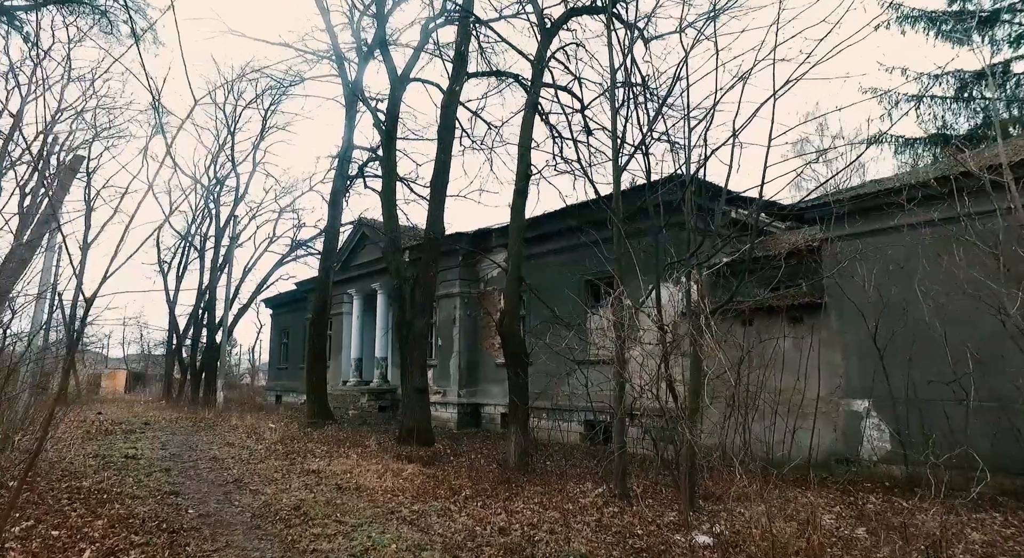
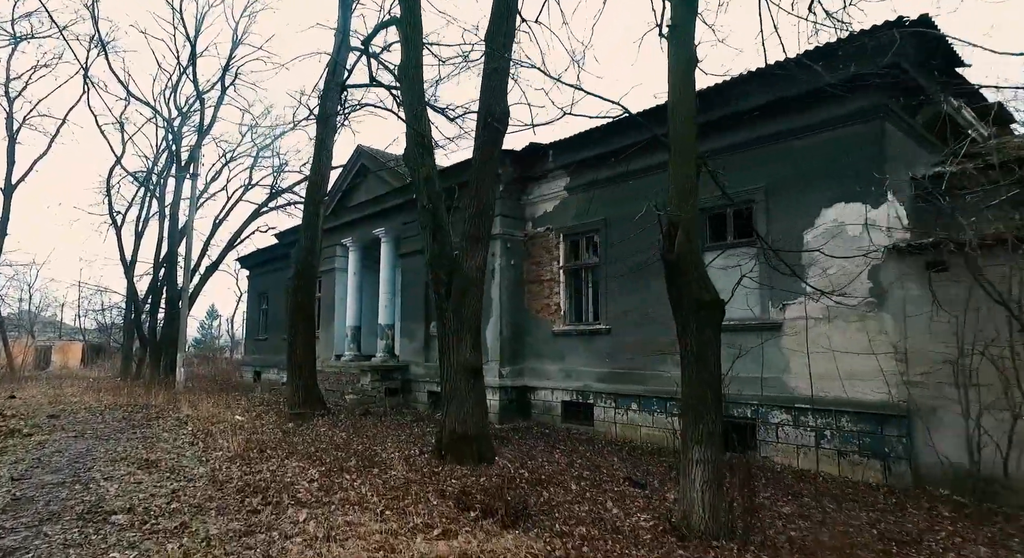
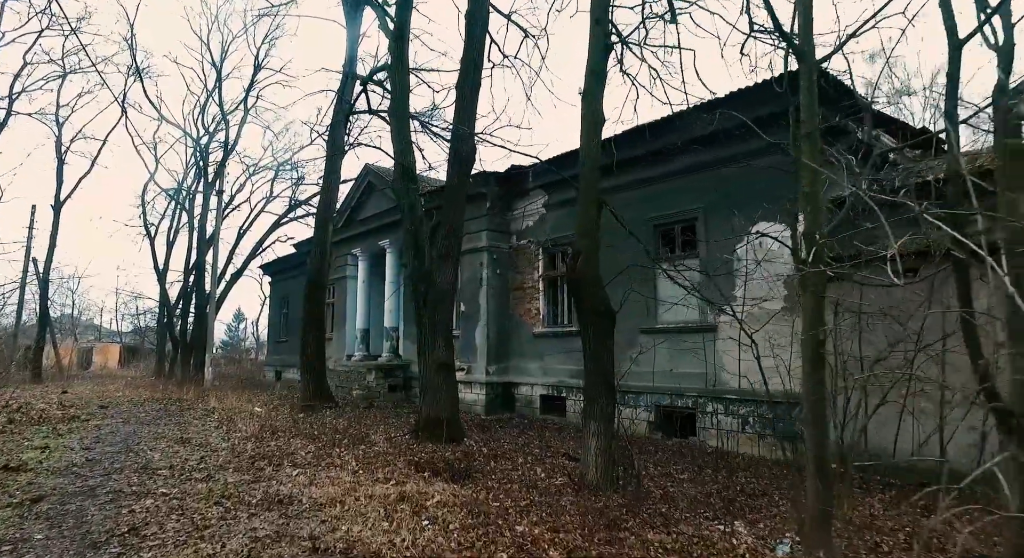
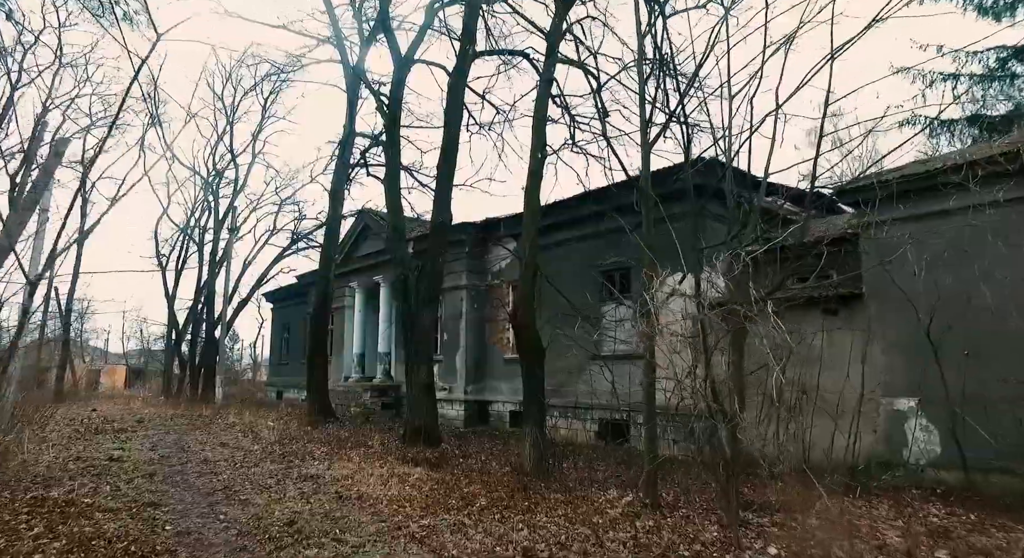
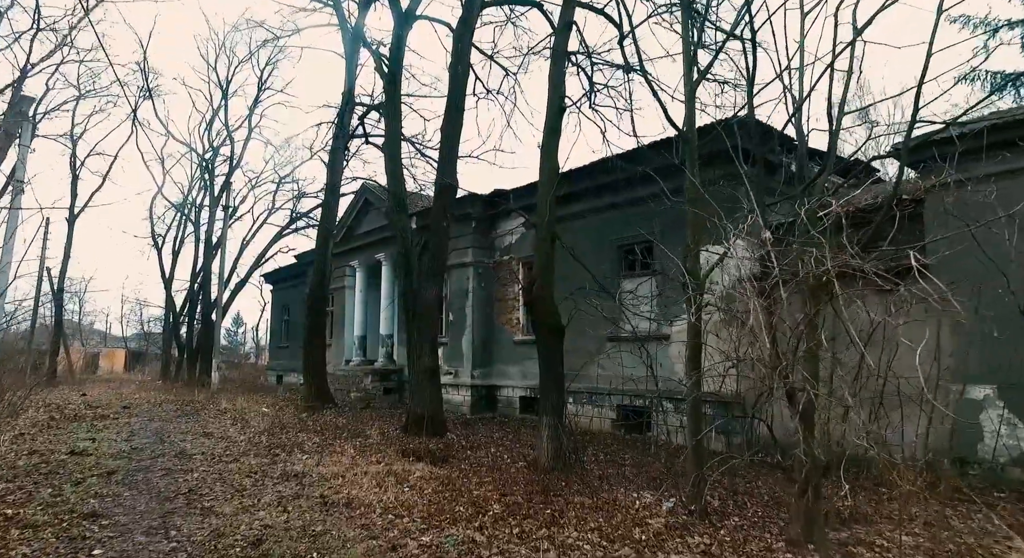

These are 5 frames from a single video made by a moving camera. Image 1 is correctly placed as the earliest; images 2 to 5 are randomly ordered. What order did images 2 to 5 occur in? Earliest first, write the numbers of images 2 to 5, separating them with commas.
4, 5, 3, 2
